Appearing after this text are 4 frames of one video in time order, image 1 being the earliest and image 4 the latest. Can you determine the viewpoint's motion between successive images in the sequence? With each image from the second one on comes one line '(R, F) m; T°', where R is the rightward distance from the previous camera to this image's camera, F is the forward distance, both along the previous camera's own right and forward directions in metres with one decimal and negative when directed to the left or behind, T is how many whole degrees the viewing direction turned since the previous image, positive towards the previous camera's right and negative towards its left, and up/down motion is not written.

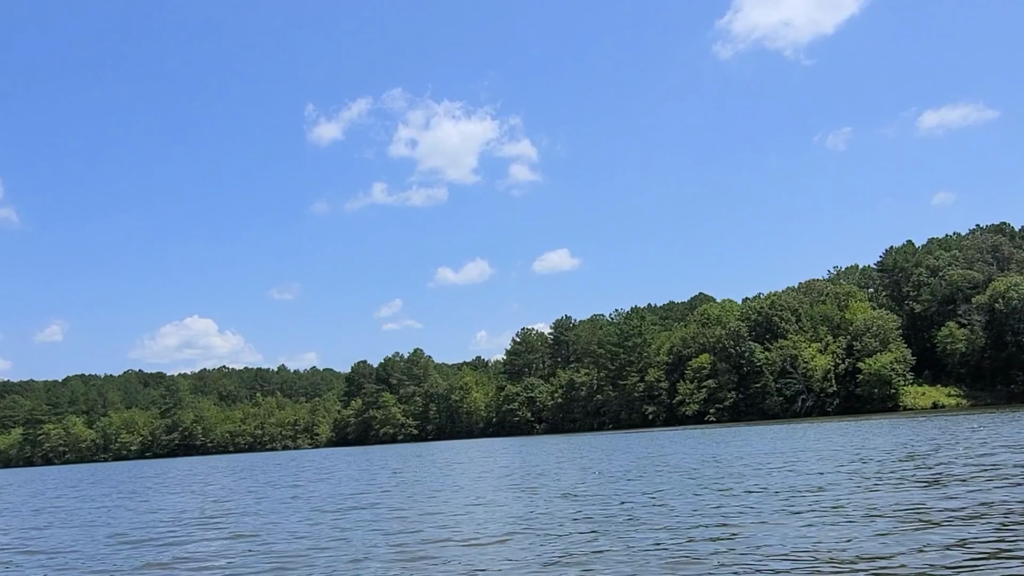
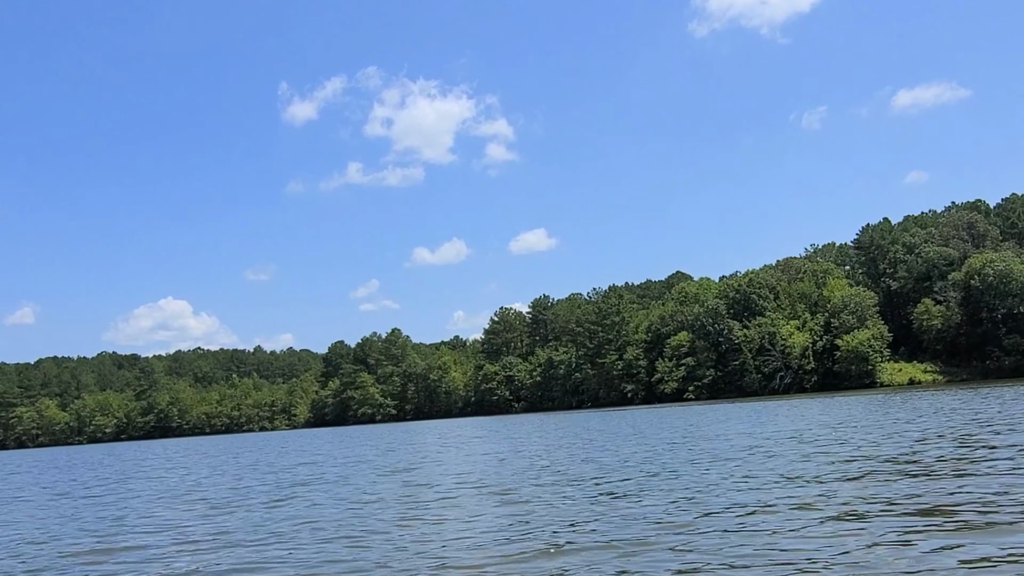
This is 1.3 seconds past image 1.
(-0.2, +0.3) m; +1°
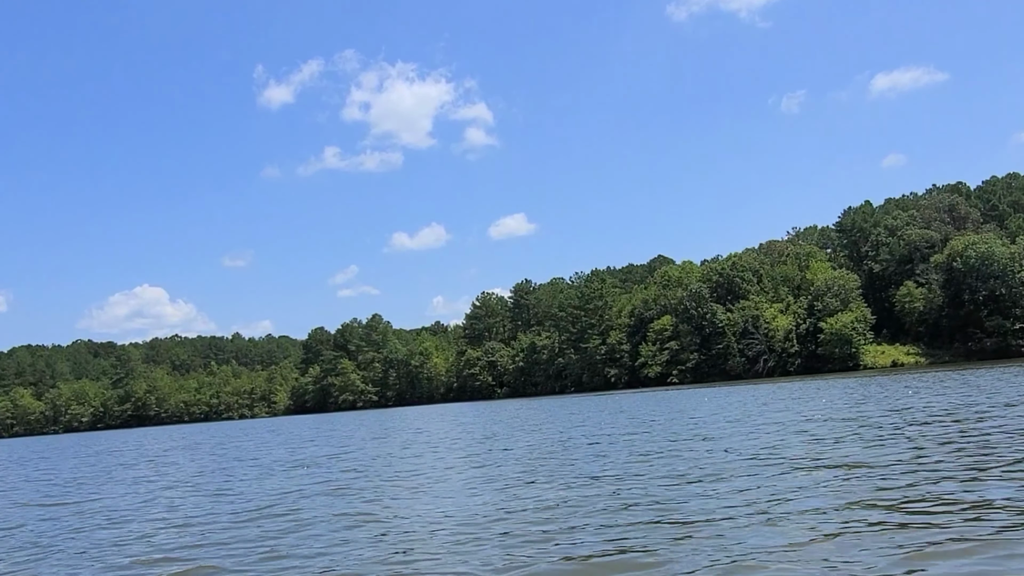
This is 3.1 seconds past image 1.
(-0.3, +0.6) m; +1°
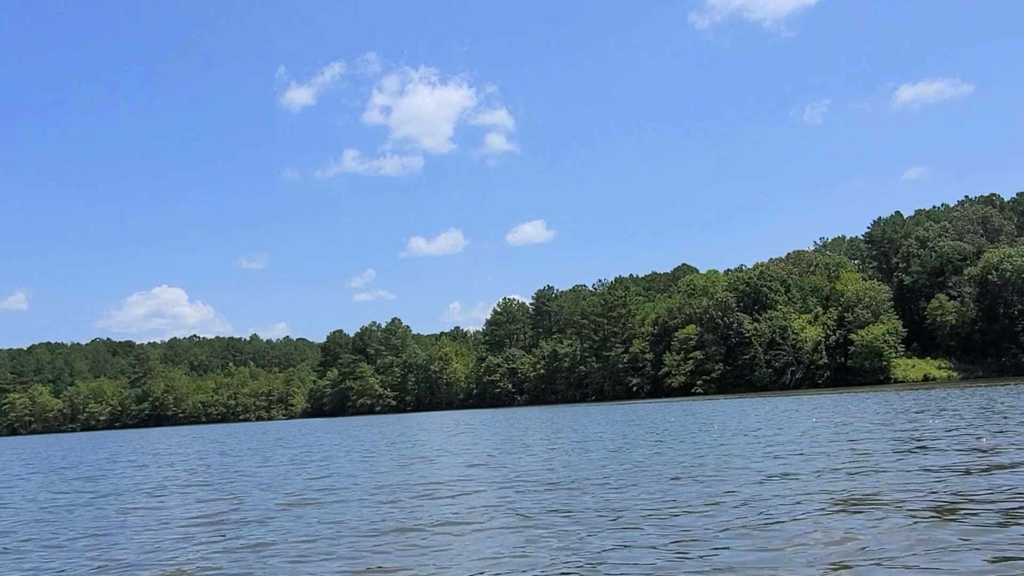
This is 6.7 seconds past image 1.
(-0.6, +0.8) m; -1°
